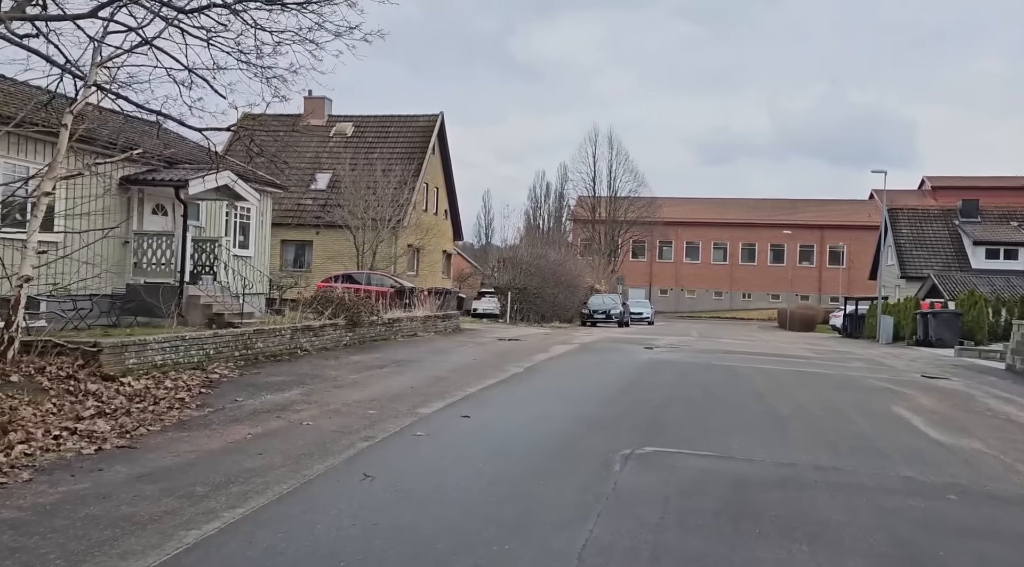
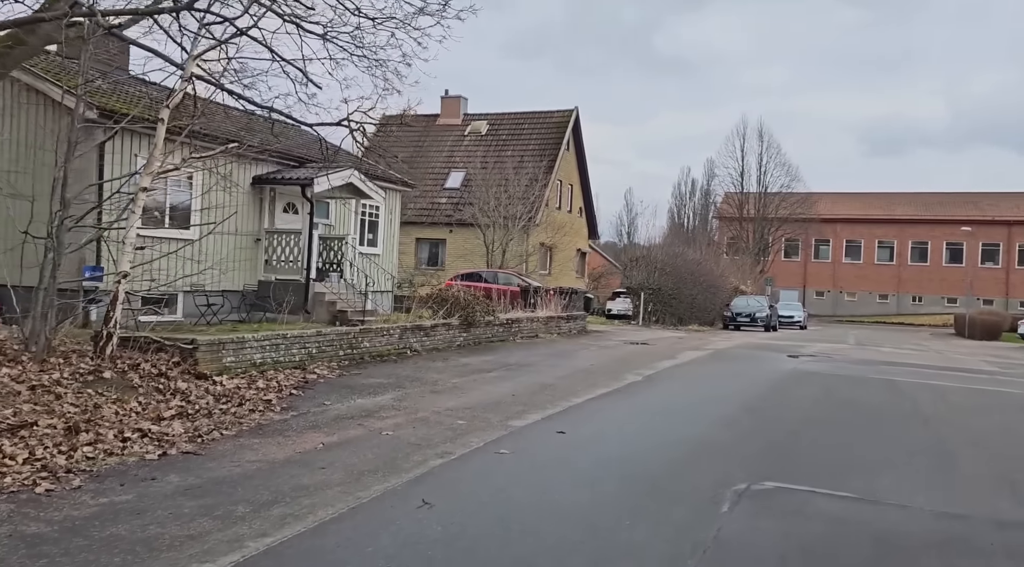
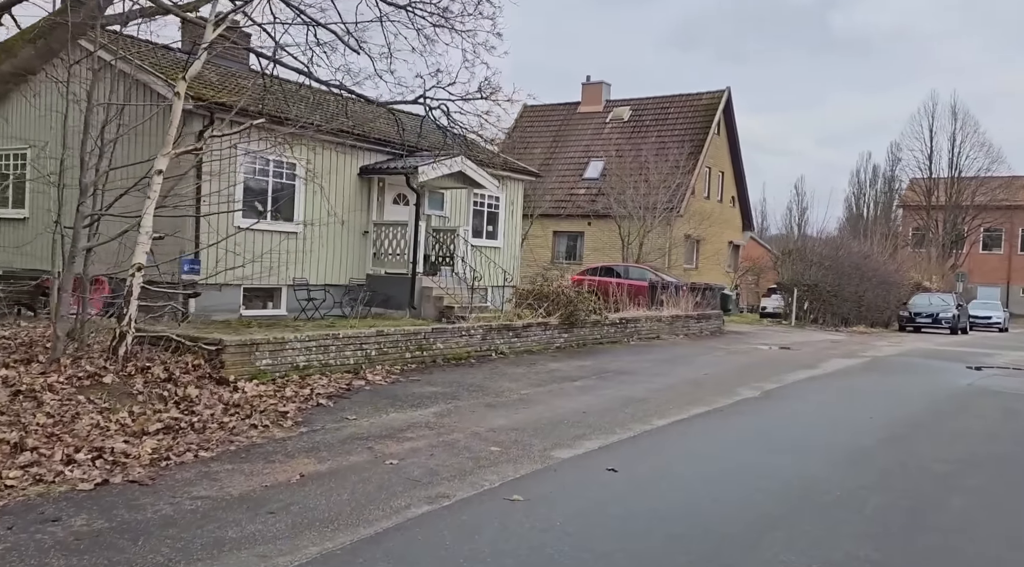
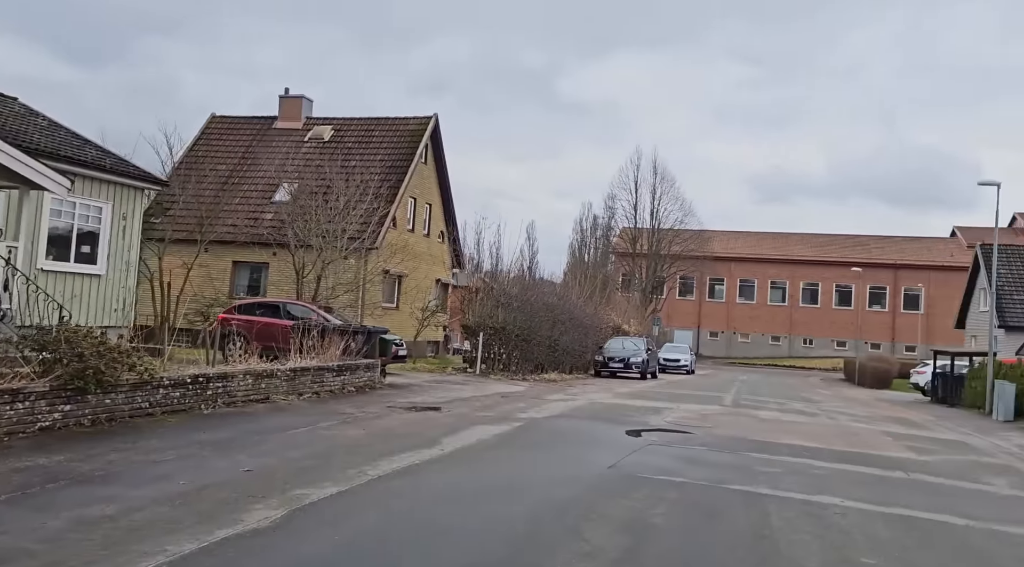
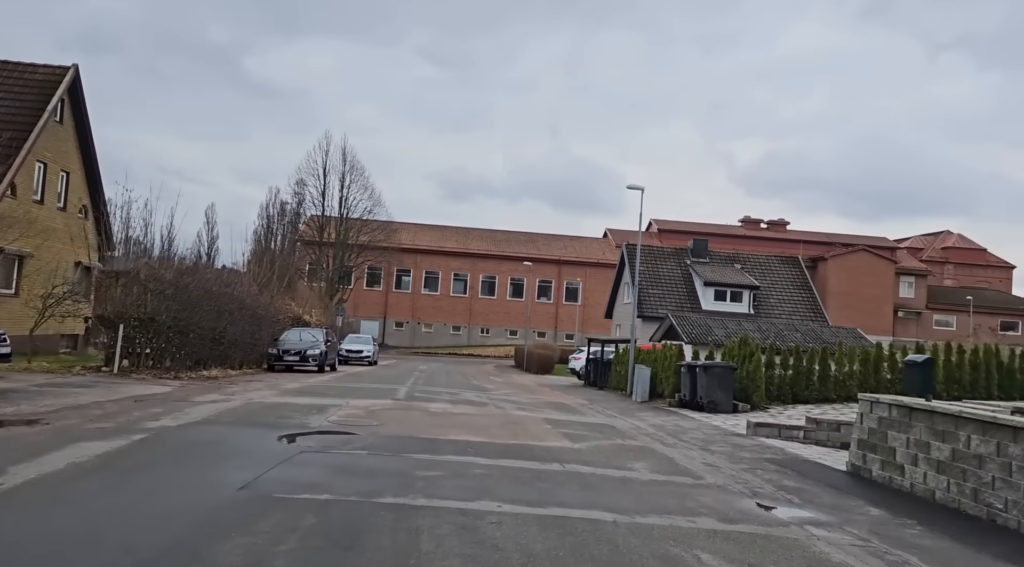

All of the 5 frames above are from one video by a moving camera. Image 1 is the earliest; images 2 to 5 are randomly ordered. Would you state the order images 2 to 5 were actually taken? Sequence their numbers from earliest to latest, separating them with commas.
2, 3, 4, 5
